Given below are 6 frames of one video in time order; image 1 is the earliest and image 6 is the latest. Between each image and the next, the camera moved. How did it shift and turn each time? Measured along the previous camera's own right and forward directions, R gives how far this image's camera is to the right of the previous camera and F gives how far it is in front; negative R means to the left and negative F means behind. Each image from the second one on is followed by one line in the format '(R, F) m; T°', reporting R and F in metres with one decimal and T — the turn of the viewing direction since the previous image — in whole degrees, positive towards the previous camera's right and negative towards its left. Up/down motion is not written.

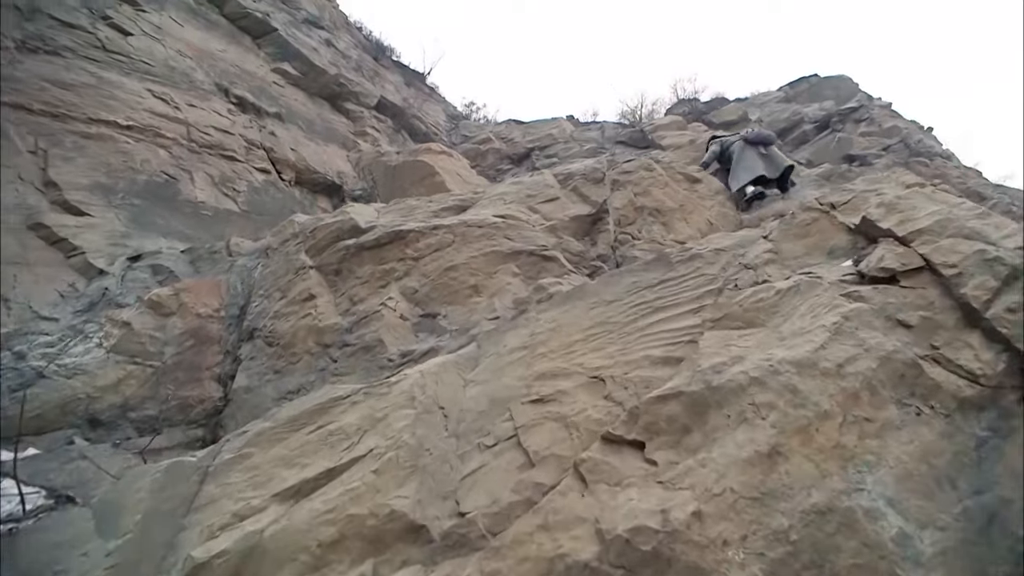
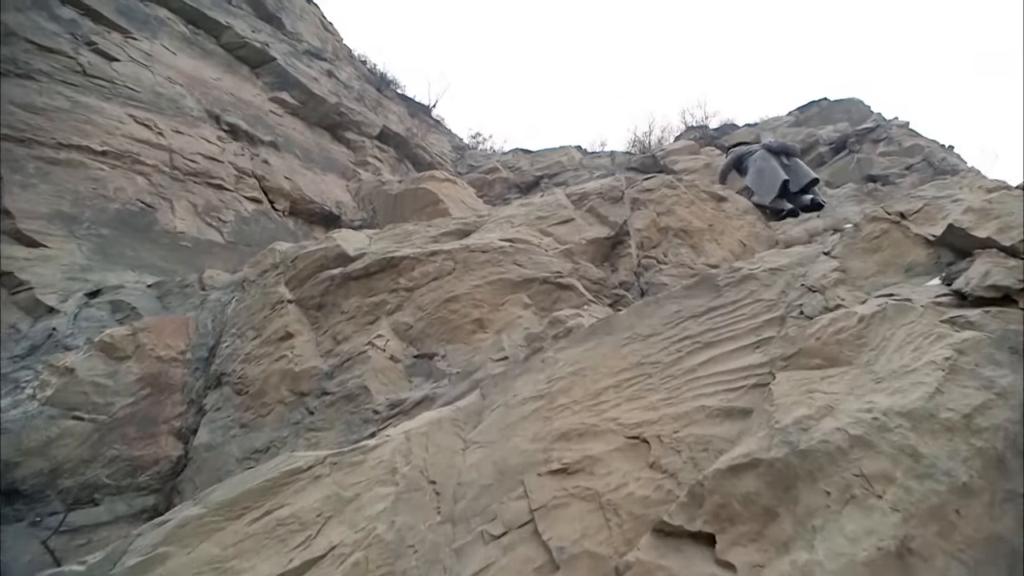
(0.0, +1.2) m; -1°
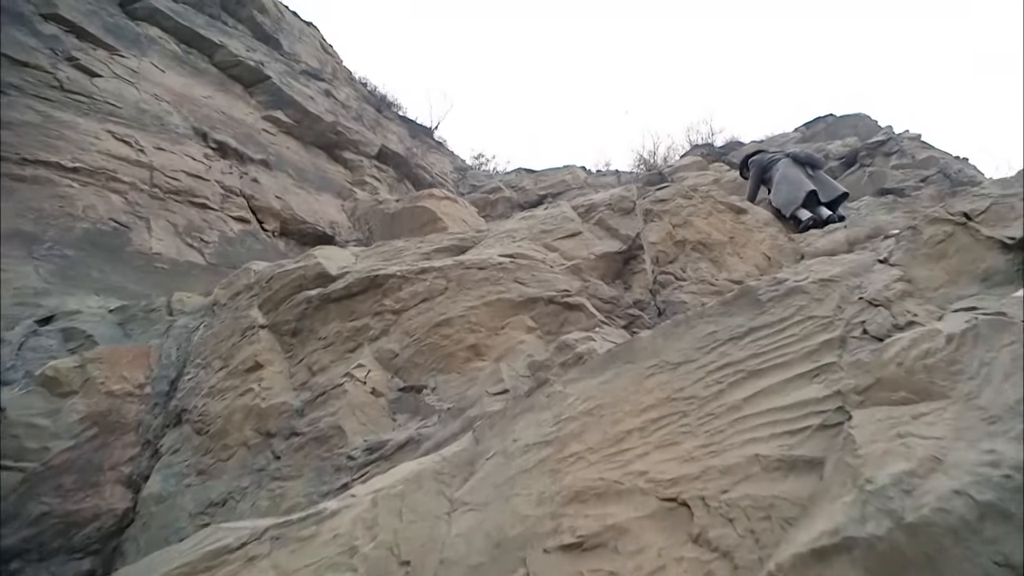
(+0.1, +0.9) m; -1°
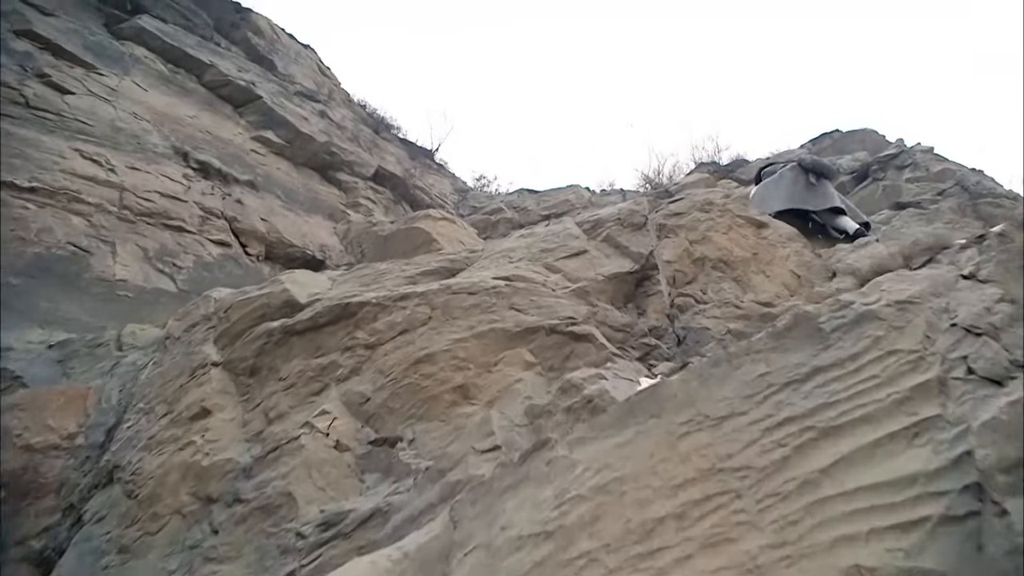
(+0.1, +1.0) m; 0°
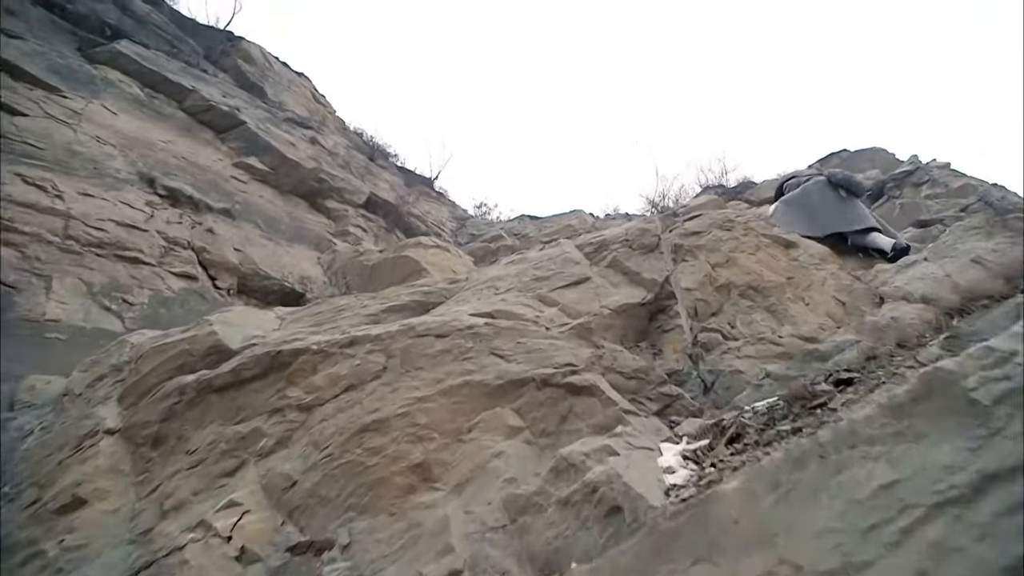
(+0.2, +1.3) m; -1°
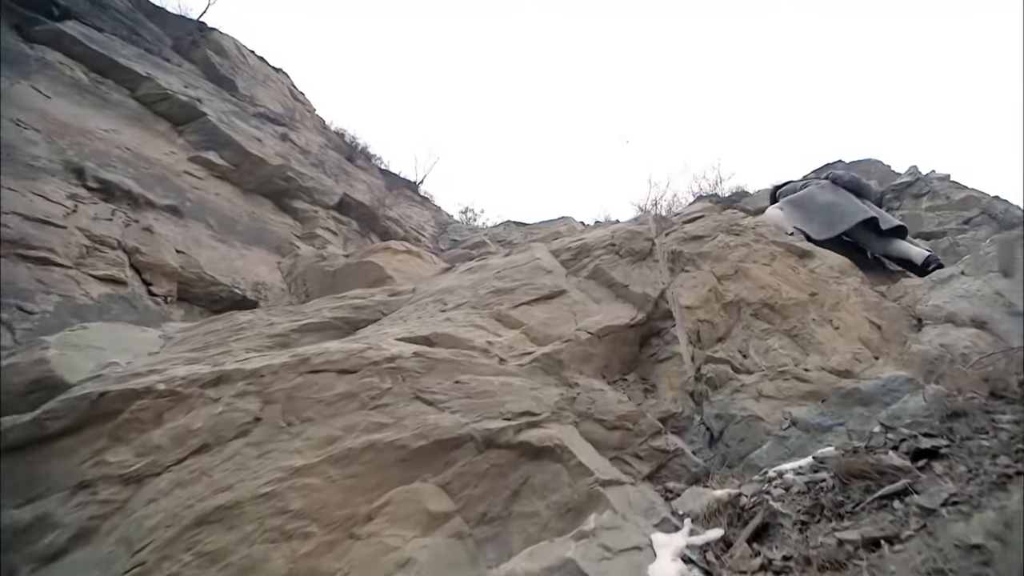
(+0.3, +1.4) m; +1°
